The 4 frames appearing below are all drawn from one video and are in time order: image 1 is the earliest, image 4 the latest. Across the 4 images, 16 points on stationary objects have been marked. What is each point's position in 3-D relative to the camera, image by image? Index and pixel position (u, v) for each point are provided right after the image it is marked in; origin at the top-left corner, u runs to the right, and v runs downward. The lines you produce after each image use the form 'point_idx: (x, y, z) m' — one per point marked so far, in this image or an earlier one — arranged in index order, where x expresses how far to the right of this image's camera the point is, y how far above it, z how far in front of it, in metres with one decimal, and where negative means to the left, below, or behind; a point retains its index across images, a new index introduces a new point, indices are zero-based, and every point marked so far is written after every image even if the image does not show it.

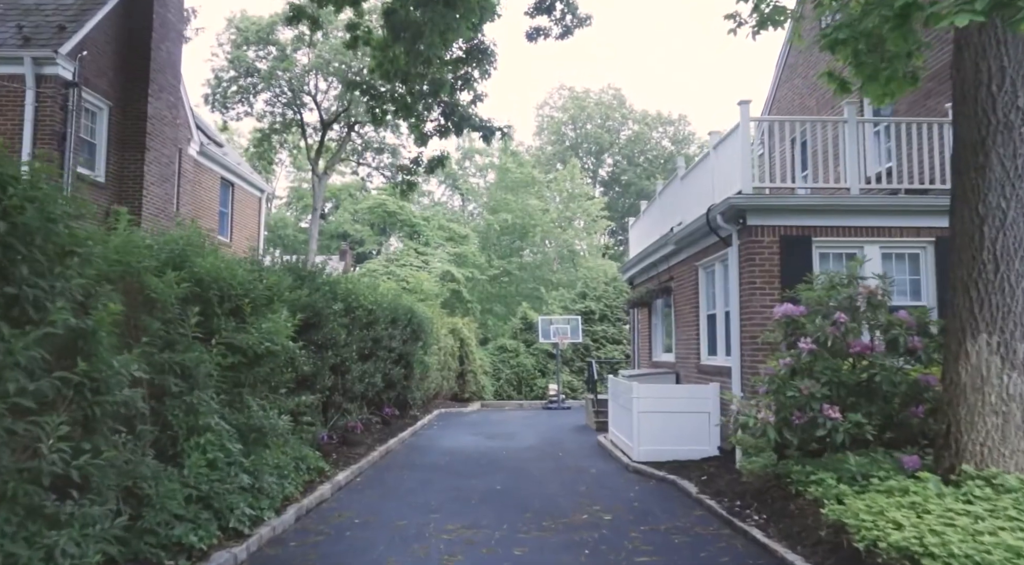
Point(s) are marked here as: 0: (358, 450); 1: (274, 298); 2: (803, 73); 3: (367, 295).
0: (-2.1, -2.3, +9.8) m
1: (-2.2, -0.2, +6.7) m
2: (+5.0, +3.6, +12.4) m
3: (-2.3, -0.2, +11.3) m
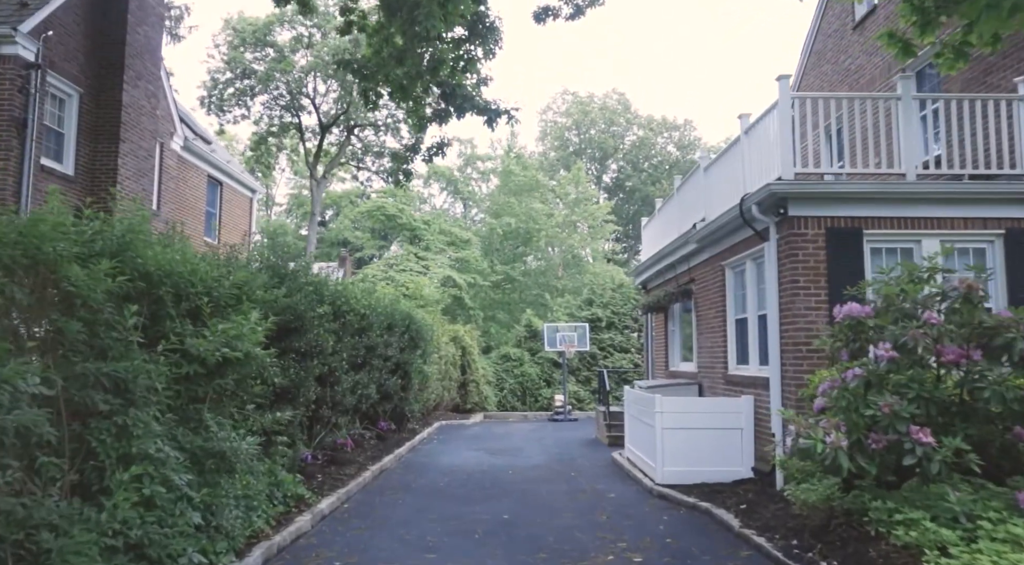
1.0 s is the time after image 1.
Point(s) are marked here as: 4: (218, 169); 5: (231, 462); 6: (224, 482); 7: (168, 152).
0: (-2.0, -2.3, +8.8) m
1: (-2.1, -0.1, +5.8) m
2: (+5.1, +3.6, +11.5) m
3: (-2.2, -0.2, +10.4) m
4: (-6.4, +2.5, +15.8) m
5: (-1.9, -1.2, +4.8) m
6: (-1.9, -1.3, +4.8) m
7: (-6.2, +2.4, +13.1) m
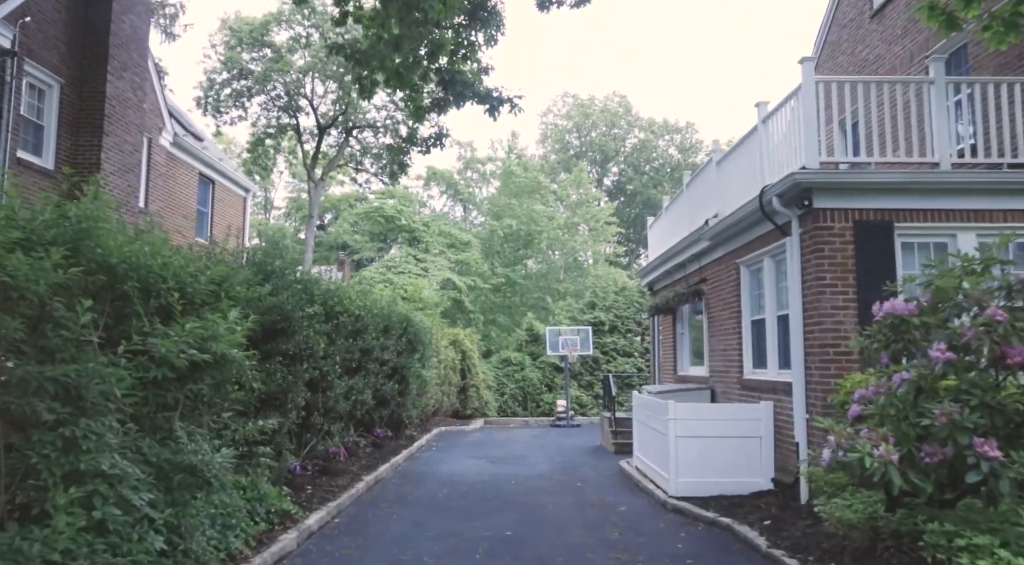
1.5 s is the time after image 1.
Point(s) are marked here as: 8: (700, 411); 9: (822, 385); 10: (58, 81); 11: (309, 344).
0: (-2.0, -2.3, +8.3) m
1: (-2.1, -0.1, +5.3) m
2: (+5.1, +3.6, +11.0) m
3: (-2.2, -0.2, +9.9) m
4: (-6.4, +2.5, +15.3) m
5: (-1.8, -1.2, +4.3) m
6: (-1.9, -1.3, +4.3) m
7: (-6.2, +2.4, +12.6) m
8: (+1.9, -1.3, +7.4) m
9: (+2.7, -0.9, +6.4) m
10: (-6.2, +2.8, +9.9) m
11: (-2.0, -0.6, +7.1) m
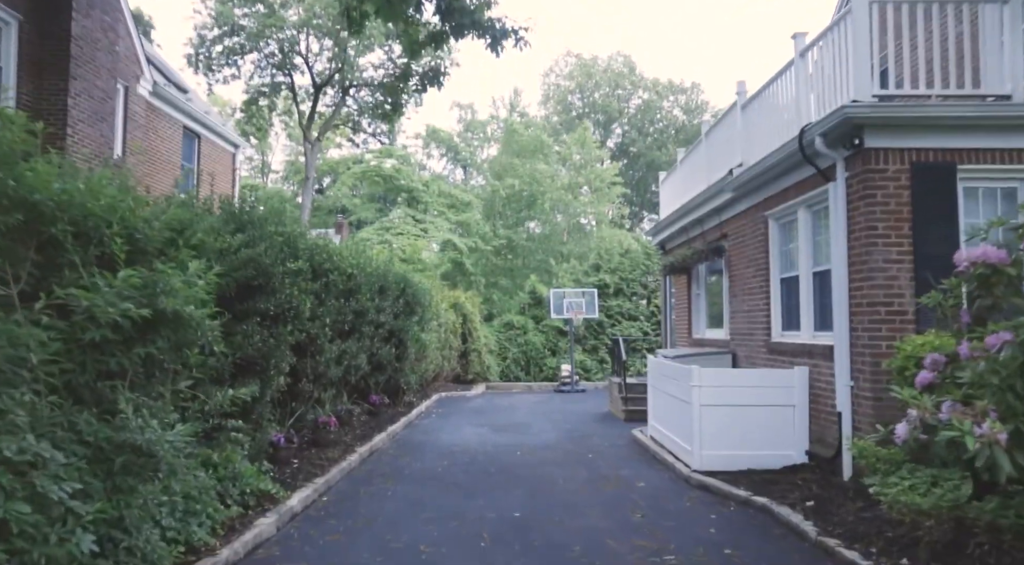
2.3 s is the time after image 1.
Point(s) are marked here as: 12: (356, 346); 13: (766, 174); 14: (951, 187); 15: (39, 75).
0: (-1.9, -1.8, +7.6) m
1: (-2.0, +0.2, +4.5) m
2: (+5.2, +4.2, +10.0) m
3: (-2.1, +0.3, +9.1) m
4: (-6.3, +3.3, +14.4) m
5: (-1.8, -0.9, +3.6) m
6: (-1.8, -1.0, +3.6) m
7: (-6.1, +3.0, +11.7) m
8: (+2.0, -0.9, +6.6) m
9: (+2.8, -0.5, +5.6) m
10: (-6.2, +3.3, +9.0) m
11: (-1.9, -0.2, +6.3) m
12: (-2.0, -0.8, +9.4) m
13: (+2.6, +1.1, +7.4) m
14: (+3.4, +0.8, +5.7) m
15: (-6.1, +2.7, +9.3) m
